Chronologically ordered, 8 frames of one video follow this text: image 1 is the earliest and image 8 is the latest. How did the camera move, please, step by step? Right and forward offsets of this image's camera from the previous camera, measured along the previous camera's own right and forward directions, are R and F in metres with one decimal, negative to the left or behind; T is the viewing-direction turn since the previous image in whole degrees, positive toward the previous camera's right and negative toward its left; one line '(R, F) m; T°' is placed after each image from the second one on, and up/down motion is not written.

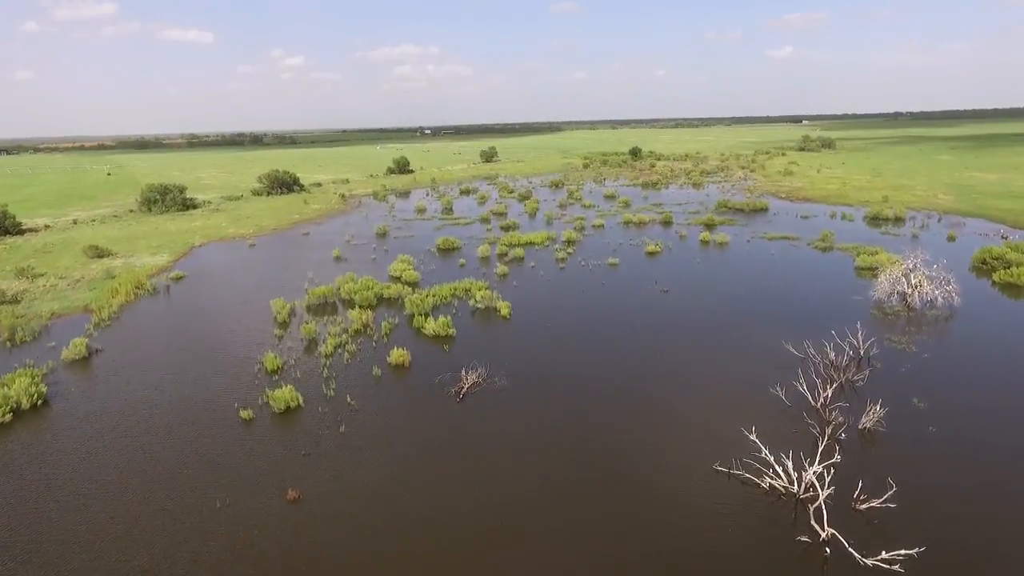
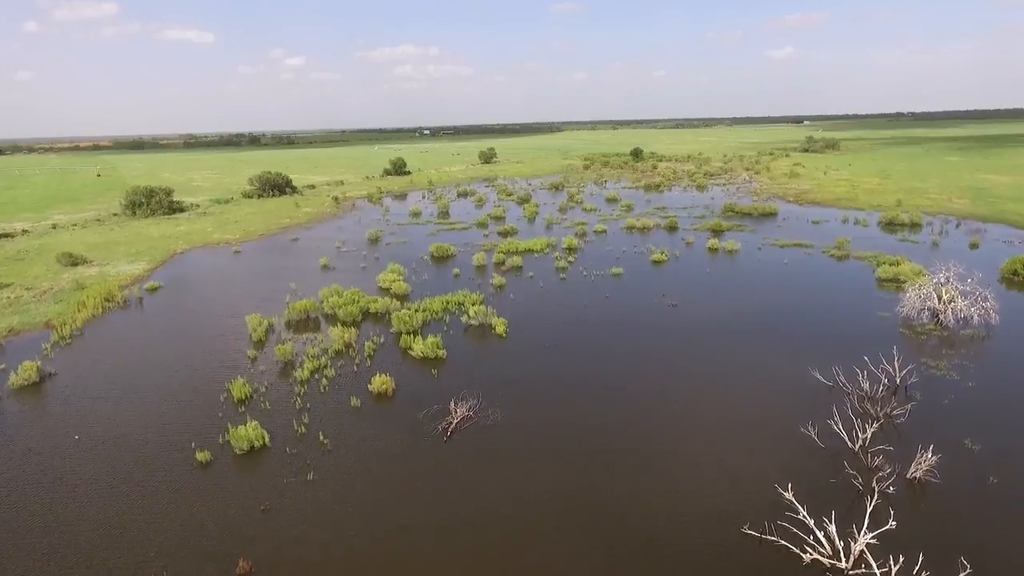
(+0.1, +1.4) m; 0°
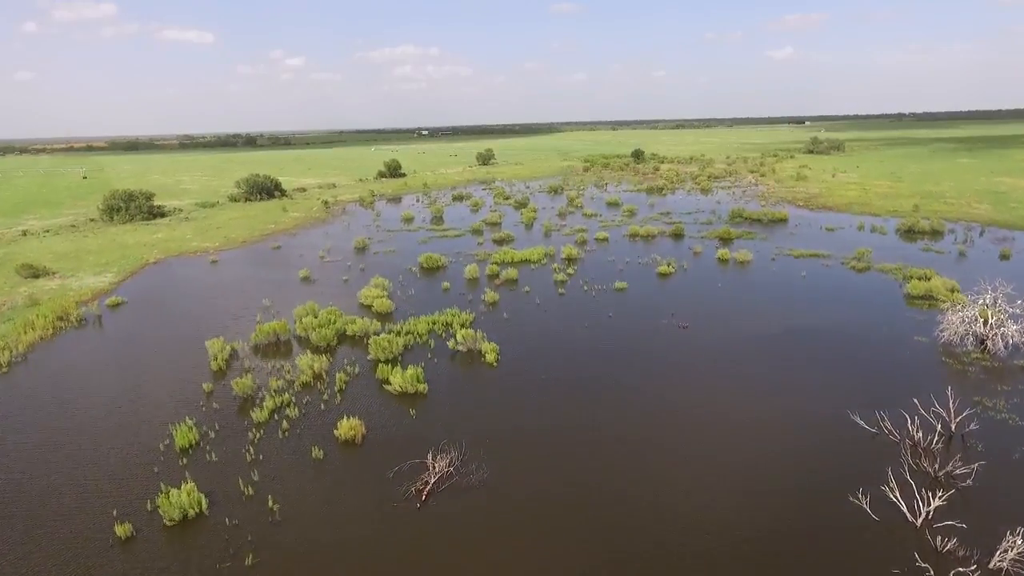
(+0.2, +1.8) m; 0°
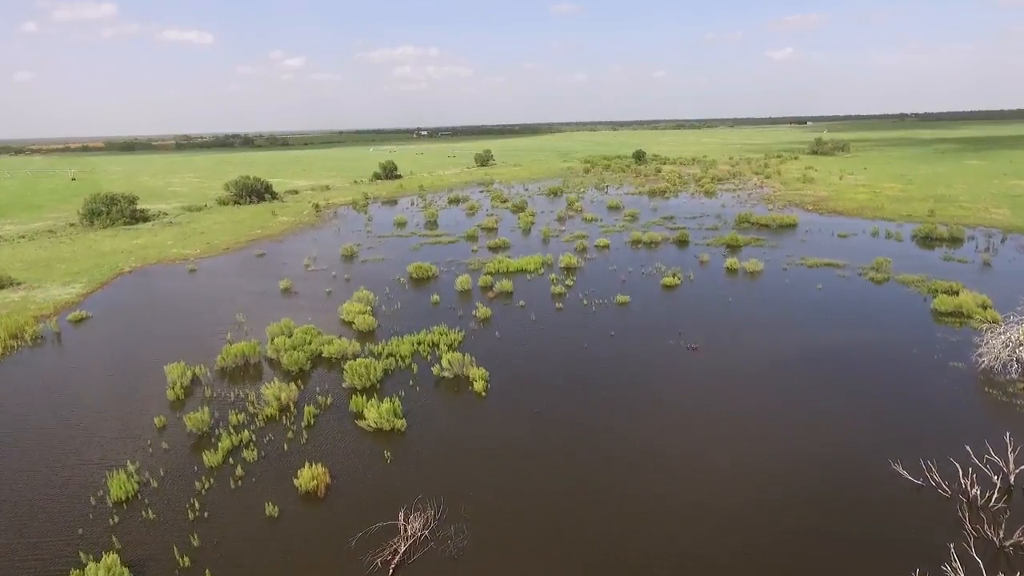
(+0.2, +1.5) m; 0°
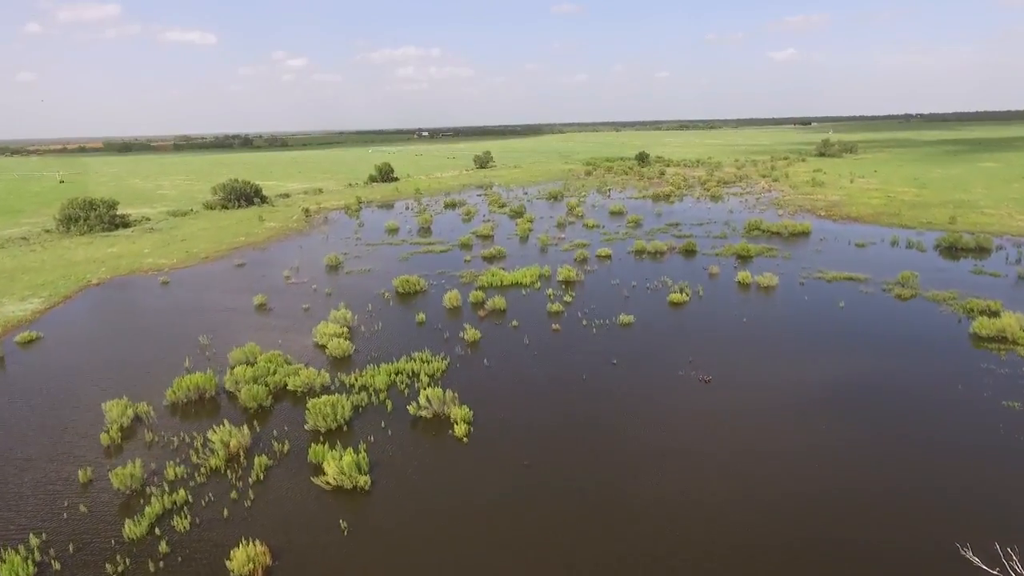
(+0.3, +1.7) m; 0°
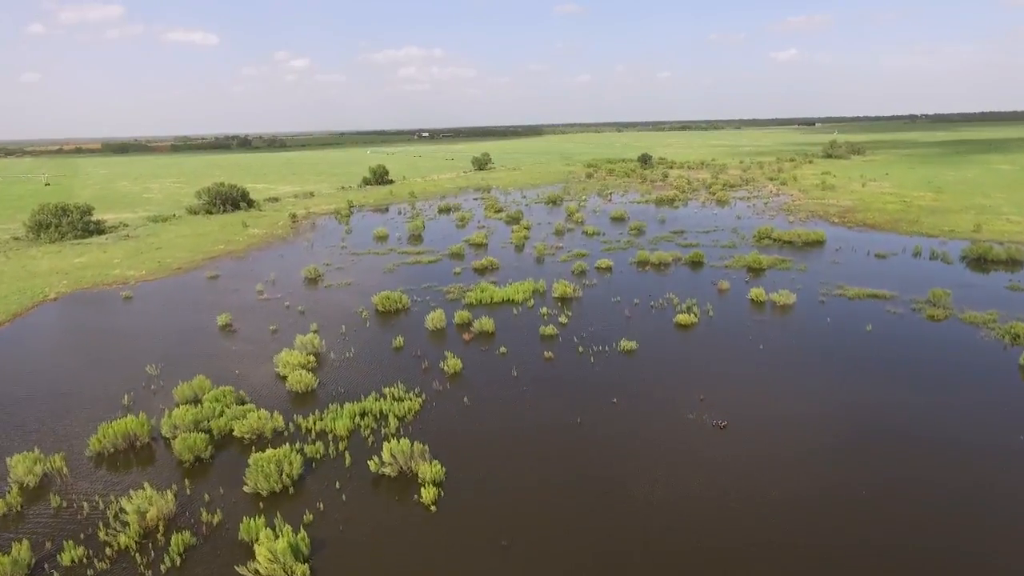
(+0.4, +1.9) m; 0°
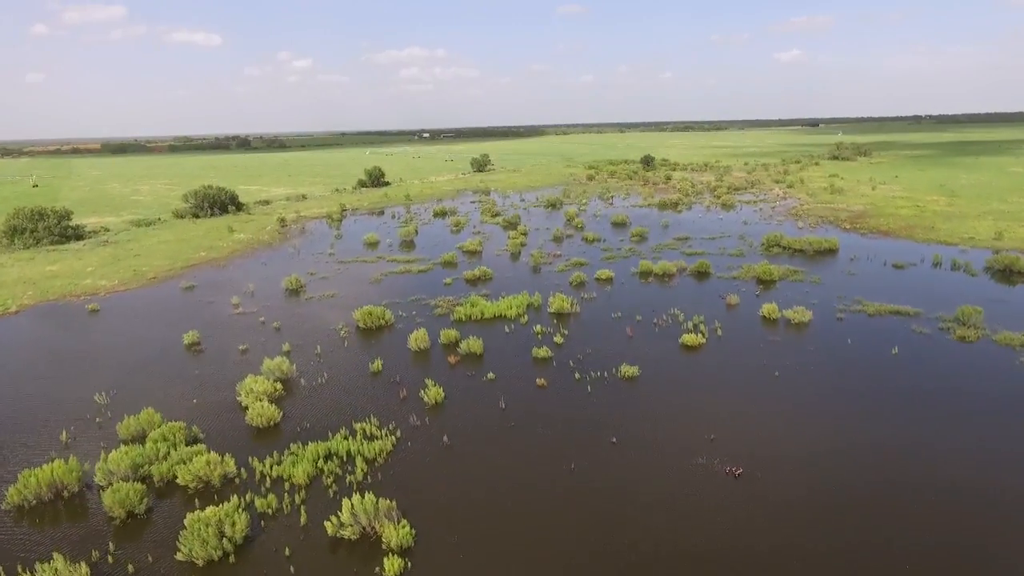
(+0.3, +1.5) m; 0°
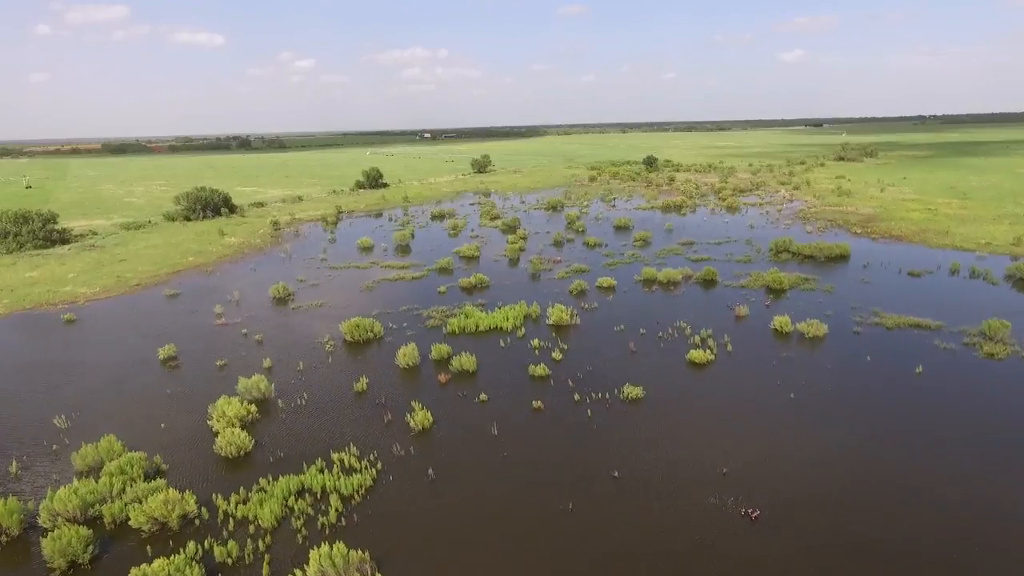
(+0.2, +1.0) m; 0°
